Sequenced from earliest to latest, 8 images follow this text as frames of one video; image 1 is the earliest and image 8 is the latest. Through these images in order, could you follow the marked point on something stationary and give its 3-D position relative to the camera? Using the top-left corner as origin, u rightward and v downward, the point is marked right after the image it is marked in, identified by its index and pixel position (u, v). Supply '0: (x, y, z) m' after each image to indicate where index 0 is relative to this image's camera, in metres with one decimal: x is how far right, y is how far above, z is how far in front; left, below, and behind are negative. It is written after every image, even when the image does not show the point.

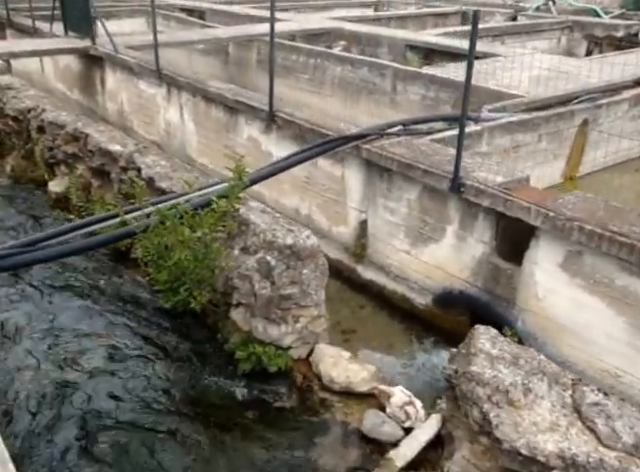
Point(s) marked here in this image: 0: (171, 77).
0: (-1.6, +1.8, +7.3) m
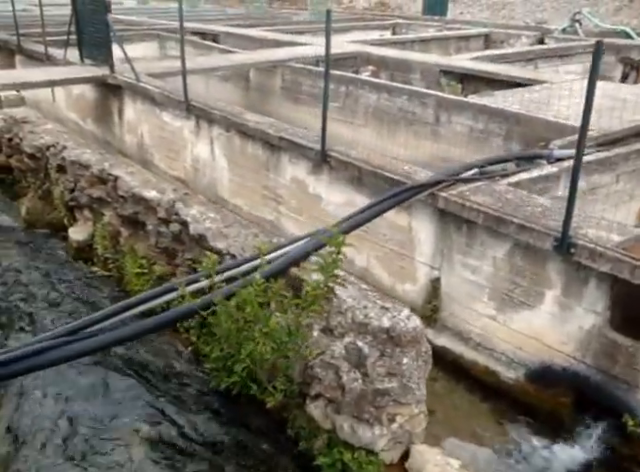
0: (-1.2, +1.3, +6.6) m
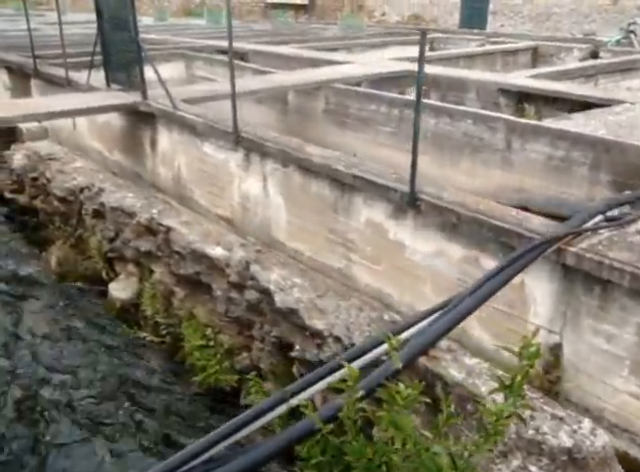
0: (-0.6, +0.9, +6.0) m
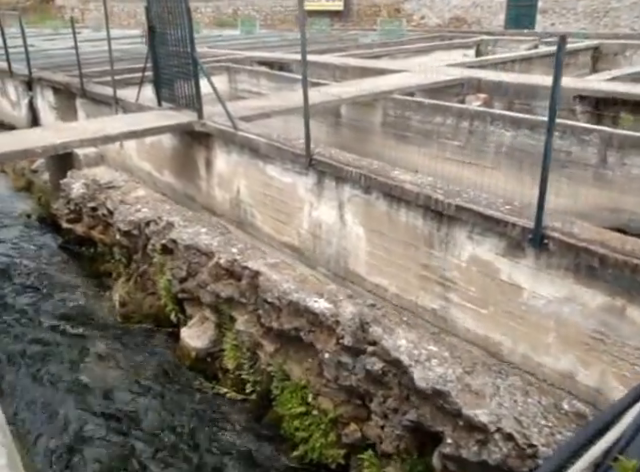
0: (+0.1, +0.6, +5.4) m
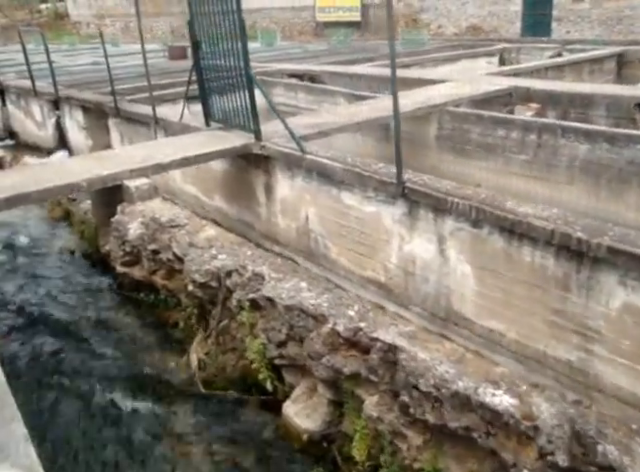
0: (+0.8, +0.3, +4.7) m
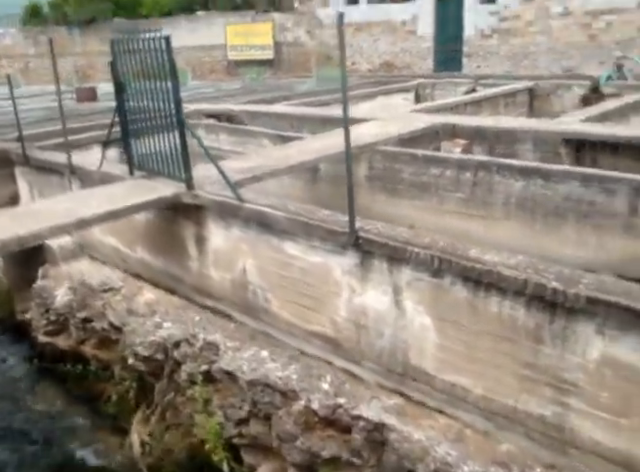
0: (+0.4, 0.0, +4.4) m
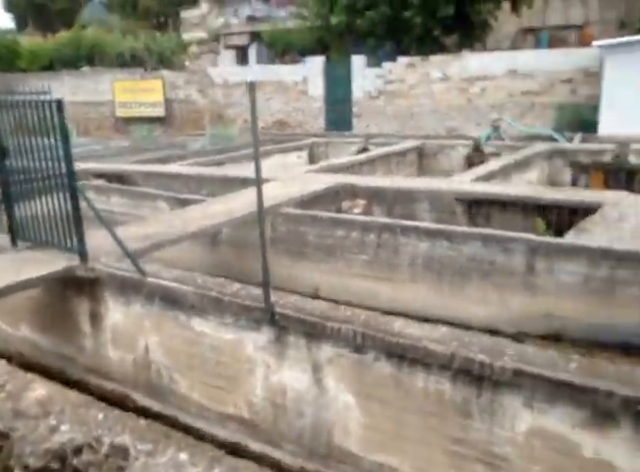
0: (-0.1, -0.5, +4.2) m
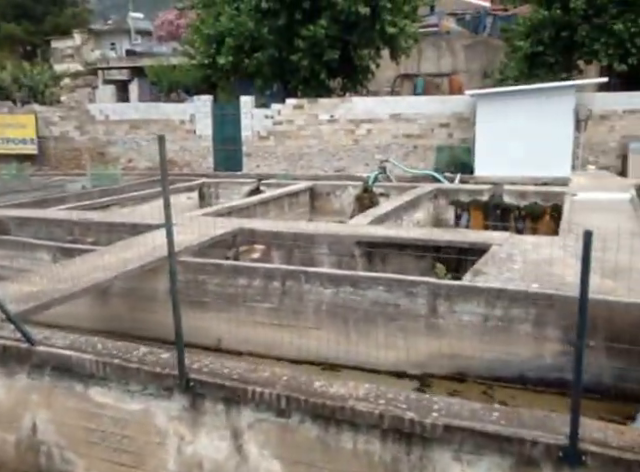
0: (-0.6, -0.9, +3.9) m
